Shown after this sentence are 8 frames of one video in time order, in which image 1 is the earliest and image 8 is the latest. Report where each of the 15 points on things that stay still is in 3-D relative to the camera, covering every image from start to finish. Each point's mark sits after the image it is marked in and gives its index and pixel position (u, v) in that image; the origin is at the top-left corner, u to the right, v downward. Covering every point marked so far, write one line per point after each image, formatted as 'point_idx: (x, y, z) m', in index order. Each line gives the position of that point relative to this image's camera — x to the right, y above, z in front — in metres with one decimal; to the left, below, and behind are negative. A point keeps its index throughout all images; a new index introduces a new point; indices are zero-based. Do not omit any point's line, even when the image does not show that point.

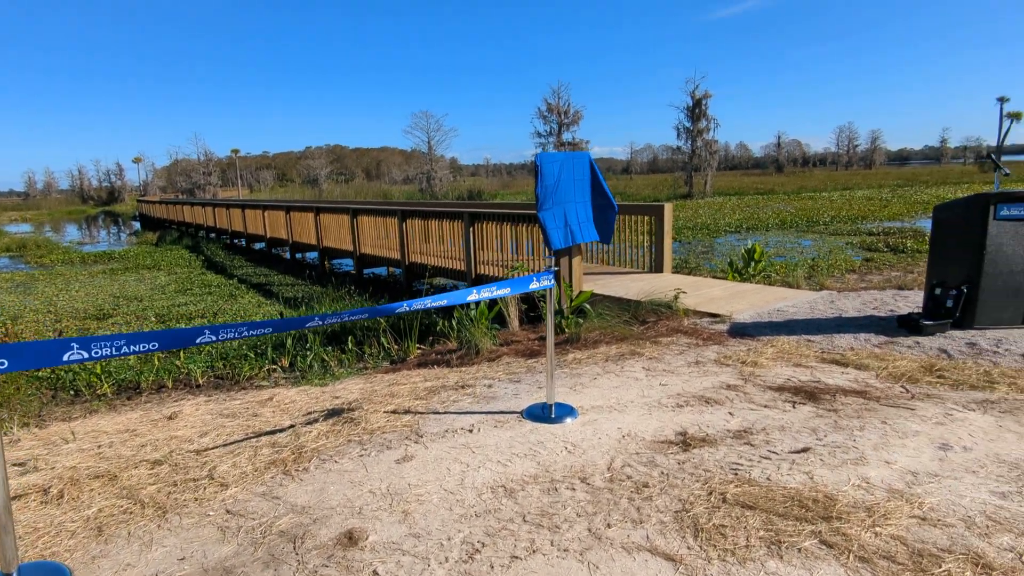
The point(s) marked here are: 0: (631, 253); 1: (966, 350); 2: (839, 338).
0: (+1.8, +0.5, +9.2) m
1: (+3.3, -0.5, +4.4) m
2: (+2.6, -0.4, +4.9) m
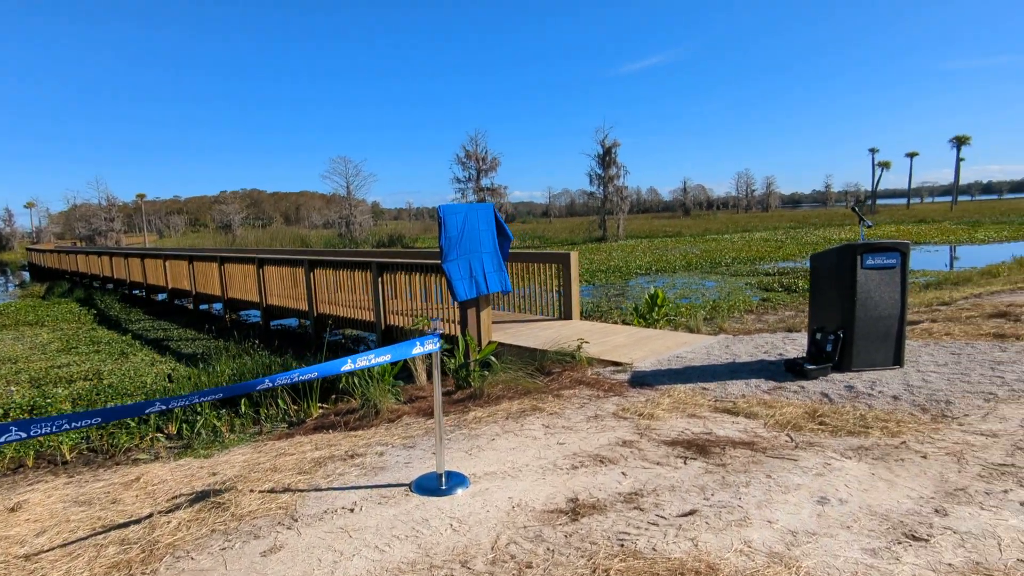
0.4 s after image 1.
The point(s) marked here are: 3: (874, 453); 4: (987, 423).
0: (+0.4, -0.2, +9.2) m
1: (+2.5, -0.8, +4.6) m
2: (+1.8, -0.8, +5.0) m
3: (+2.0, -0.9, +3.4) m
4: (+3.0, -0.9, +3.8) m
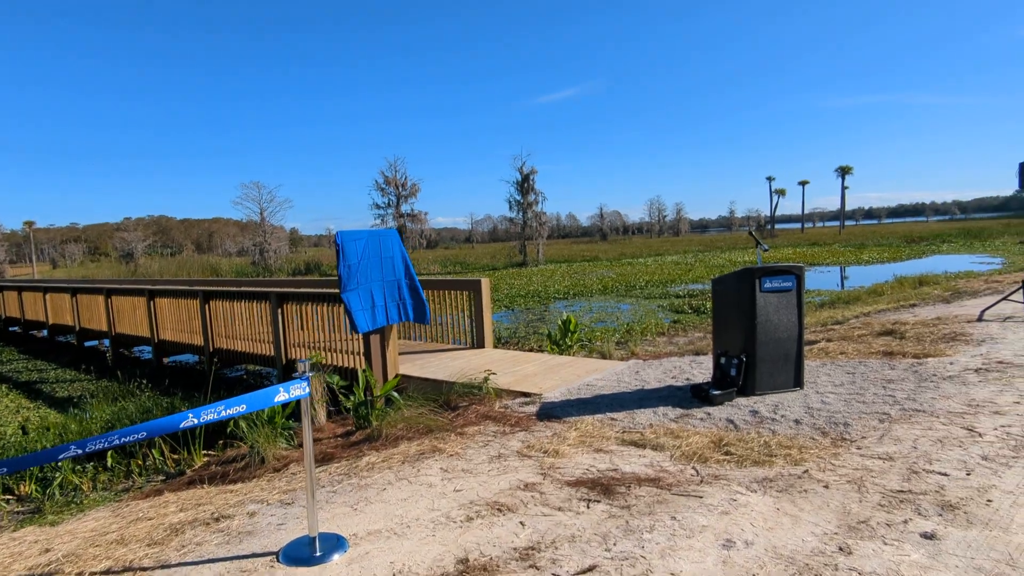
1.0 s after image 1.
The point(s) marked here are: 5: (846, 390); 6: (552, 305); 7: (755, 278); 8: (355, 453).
0: (-0.9, -0.6, +8.9) m
1: (+1.8, -1.0, +4.6) m
2: (+1.0, -1.0, +4.8) m
3: (+1.4, -1.1, +3.3) m
4: (+2.3, -1.0, +3.8) m
5: (+2.8, -0.9, +5.1) m
6: (+1.3, -0.5, +19.0) m
7: (+2.0, +0.1, +5.0) m
8: (-1.2, -1.2, +4.5) m
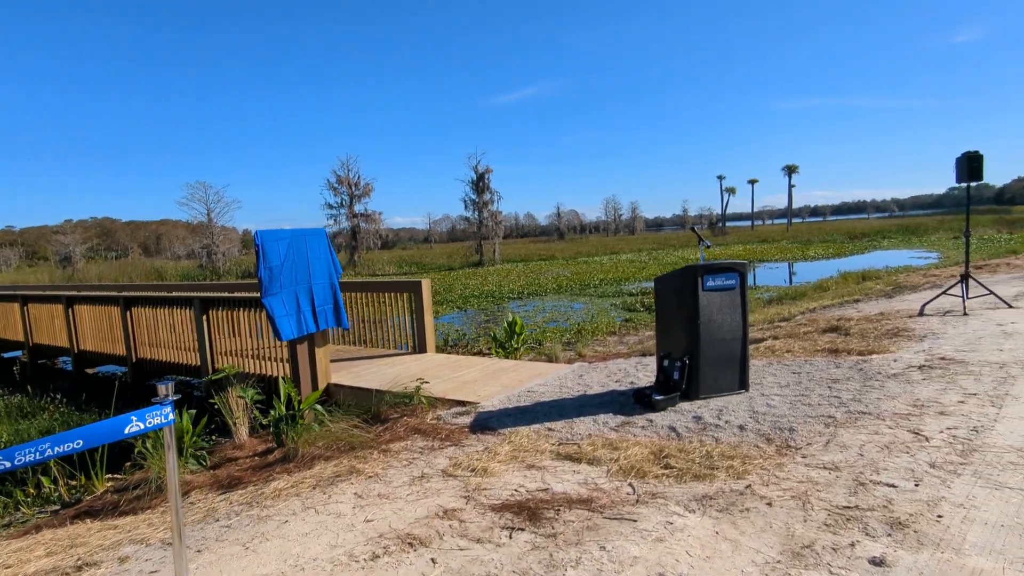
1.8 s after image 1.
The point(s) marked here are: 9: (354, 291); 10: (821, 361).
0: (-1.7, -0.6, +8.5) m
1: (+1.3, -1.0, +4.3) m
2: (+0.5, -1.0, +4.5) m
3: (+1.0, -1.1, +3.0) m
4: (+1.9, -1.0, +3.6) m
5: (+2.3, -0.9, +4.9) m
6: (-0.2, -0.5, +18.7) m
7: (+1.5, +0.1, +4.7) m
8: (-1.7, -1.3, +4.1) m
9: (-2.2, -0.1, +8.5) m
10: (+3.1, -0.7, +6.0) m
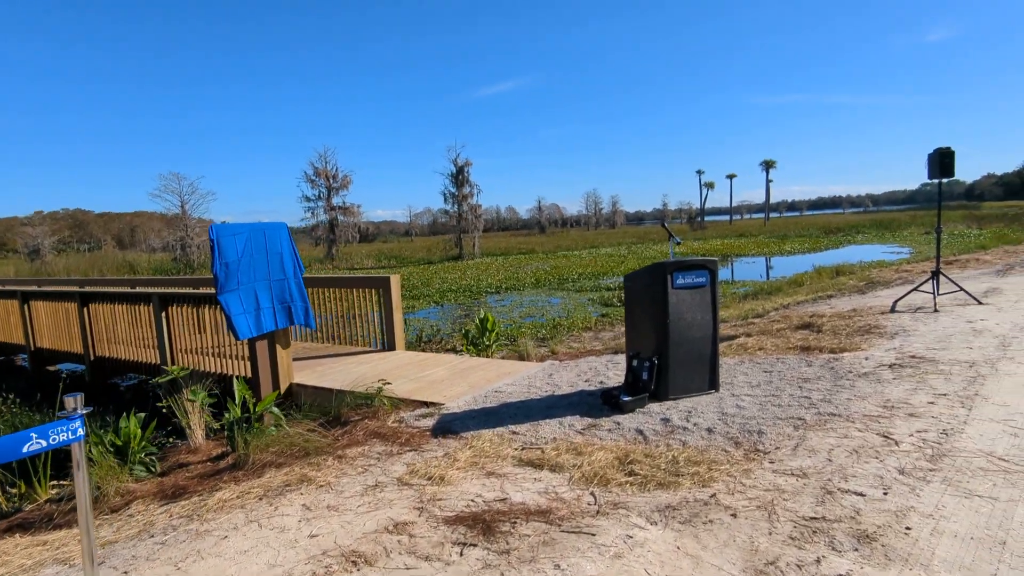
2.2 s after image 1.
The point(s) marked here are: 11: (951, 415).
0: (-2.1, -0.6, +8.2) m
1: (+1.0, -1.0, +4.2) m
2: (+0.2, -1.0, +4.4) m
3: (+0.8, -1.1, +2.9) m
4: (+1.6, -1.0, +3.5) m
5: (+2.0, -0.8, +4.8) m
6: (-0.9, -0.4, +18.5) m
7: (+1.2, +0.1, +4.6) m
8: (-1.9, -1.3, +3.9) m
9: (-2.6, 0.0, +8.2) m
10: (+2.8, -0.7, +5.9) m
11: (+2.8, -0.8, +3.9) m
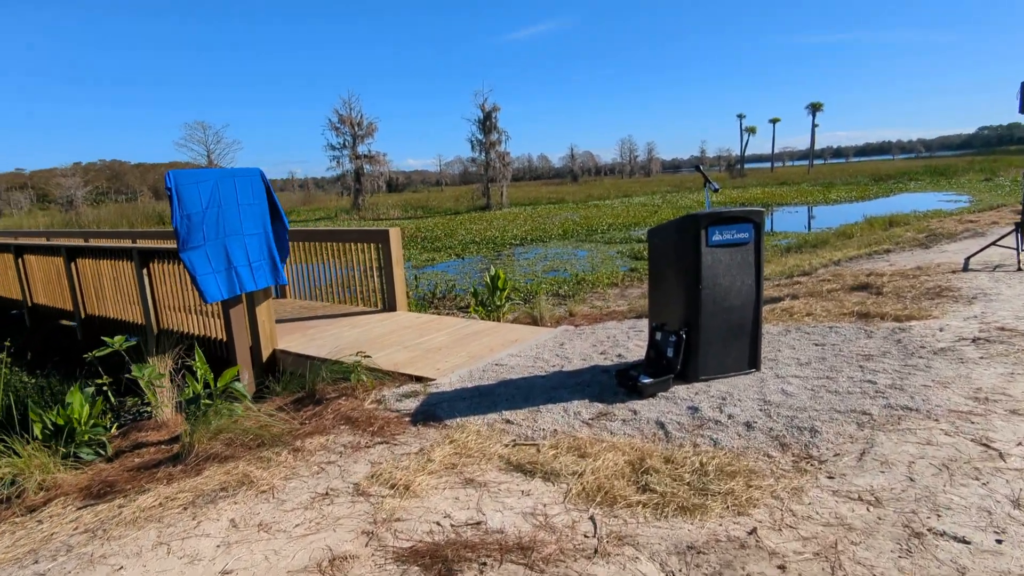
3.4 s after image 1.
0: (-1.9, 0.0, +7.6) m
1: (+1.0, -0.8, +3.4) m
2: (+0.2, -0.8, +3.6) m
3: (+0.7, -1.0, +2.1) m
4: (+1.5, -0.8, +2.6) m
5: (+2.0, -0.6, +4.0) m
6: (-0.2, +1.0, +17.7) m
7: (+1.2, +0.4, +3.7) m
8: (-2.0, -1.0, +3.2) m
9: (-2.5, +0.6, +7.5) m
10: (+2.8, -0.3, +5.0) m
11: (+2.8, -0.6, +3.0) m
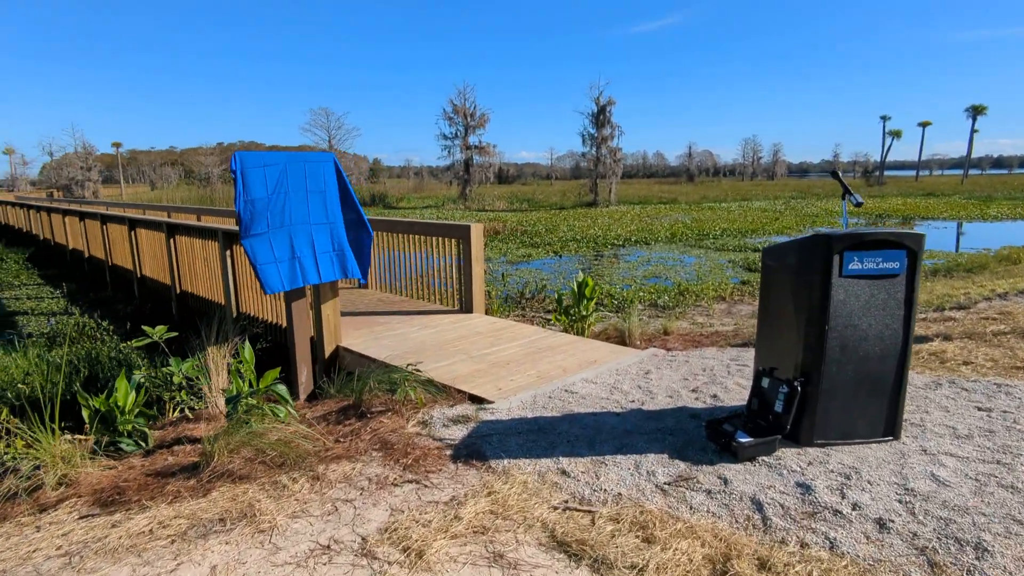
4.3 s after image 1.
0: (-0.9, 0.0, +7.2) m
1: (+1.2, -0.9, +2.6) m
2: (+0.5, -0.9, +3.0) m
3: (+0.7, -1.1, +1.4) m
4: (+1.6, -1.0, +1.8) m
5: (+2.3, -0.8, +3.0) m
6: (+2.6, +1.0, +16.9) m
7: (+1.5, +0.2, +2.9) m
8: (-1.8, -1.0, +2.9) m
9: (-1.4, +0.7, +7.2) m
10: (+3.3, -0.7, +3.8) m
11: (+2.9, -0.9, +1.9) m
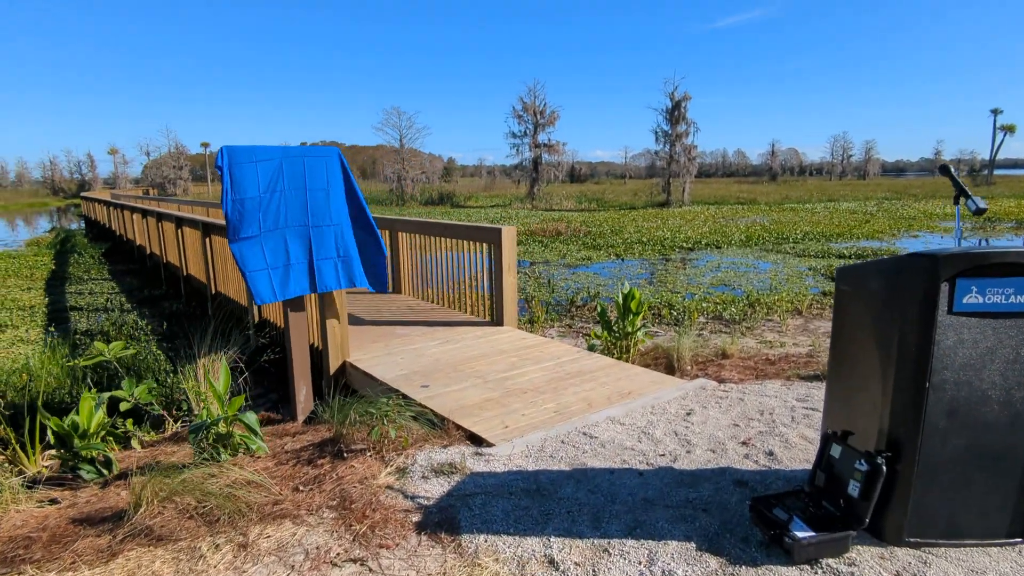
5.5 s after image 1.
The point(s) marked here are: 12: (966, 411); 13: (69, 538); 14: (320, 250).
0: (-0.5, -0.1, +6.6) m
1: (+1.0, -1.1, +1.8) m
2: (+0.4, -1.0, +2.2) m
3: (+0.4, -1.3, +0.6) m
4: (+1.4, -1.2, +0.9) m
5: (+2.2, -1.0, +2.0) m
6: (+4.2, +0.8, +15.8) m
7: (+1.4, 0.0, +2.0) m
8: (-1.9, -1.1, +2.5) m
9: (-0.9, +0.6, +6.7) m
10: (+3.3, -0.8, +2.8) m
11: (+2.6, -1.1, +0.9) m
12: (+1.6, -0.4, +2.1) m
13: (-1.9, -1.1, +2.6) m
14: (-1.4, +0.3, +4.5) m
